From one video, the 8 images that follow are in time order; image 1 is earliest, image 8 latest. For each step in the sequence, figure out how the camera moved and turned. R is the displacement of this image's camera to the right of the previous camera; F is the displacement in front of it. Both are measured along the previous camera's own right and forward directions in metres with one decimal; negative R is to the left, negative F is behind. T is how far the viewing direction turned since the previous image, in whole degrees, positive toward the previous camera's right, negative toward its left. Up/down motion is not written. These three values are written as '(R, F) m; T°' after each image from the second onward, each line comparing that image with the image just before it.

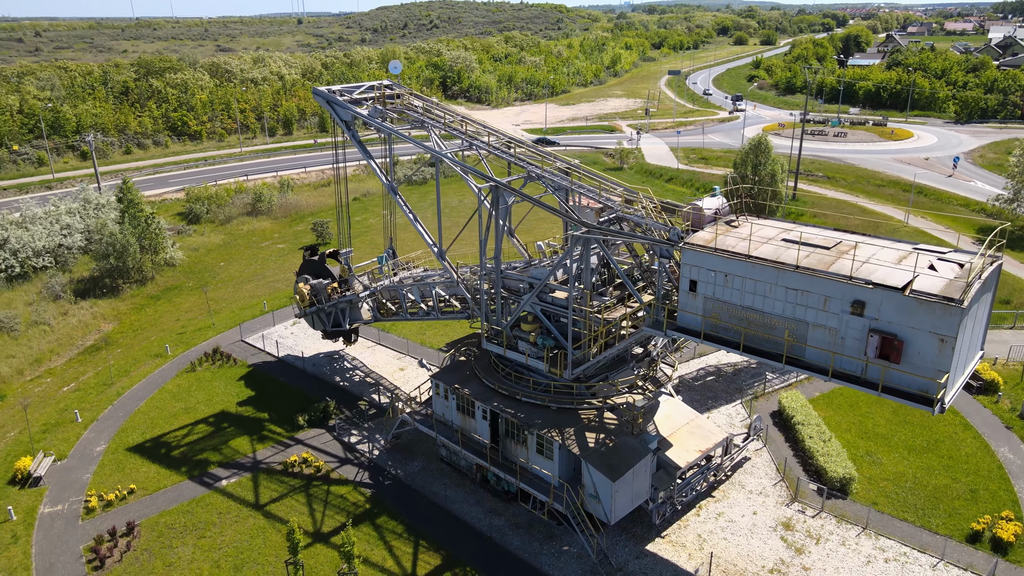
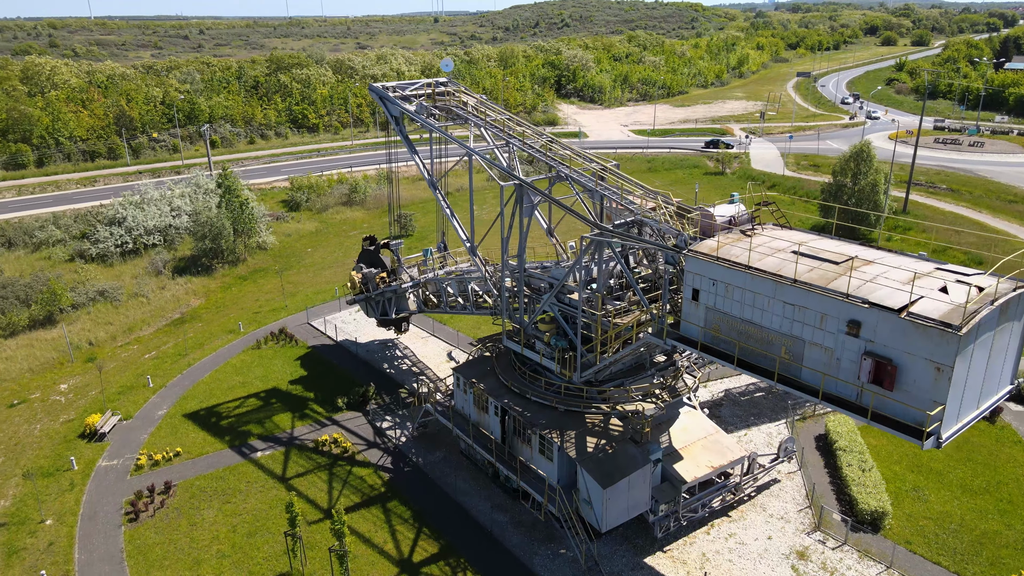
(+3.0, +0.2) m; -9°
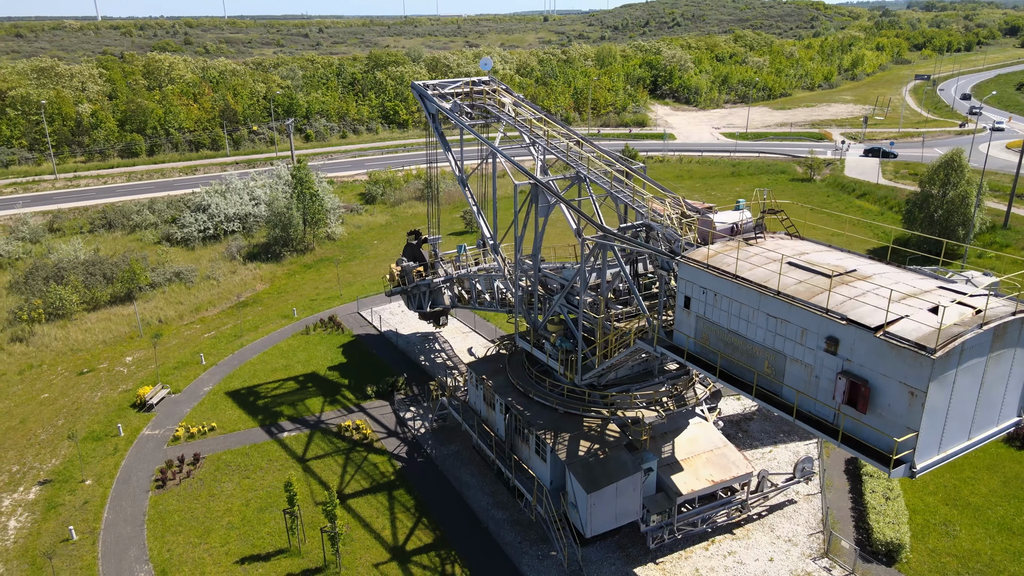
(+2.7, +0.1) m; -8°
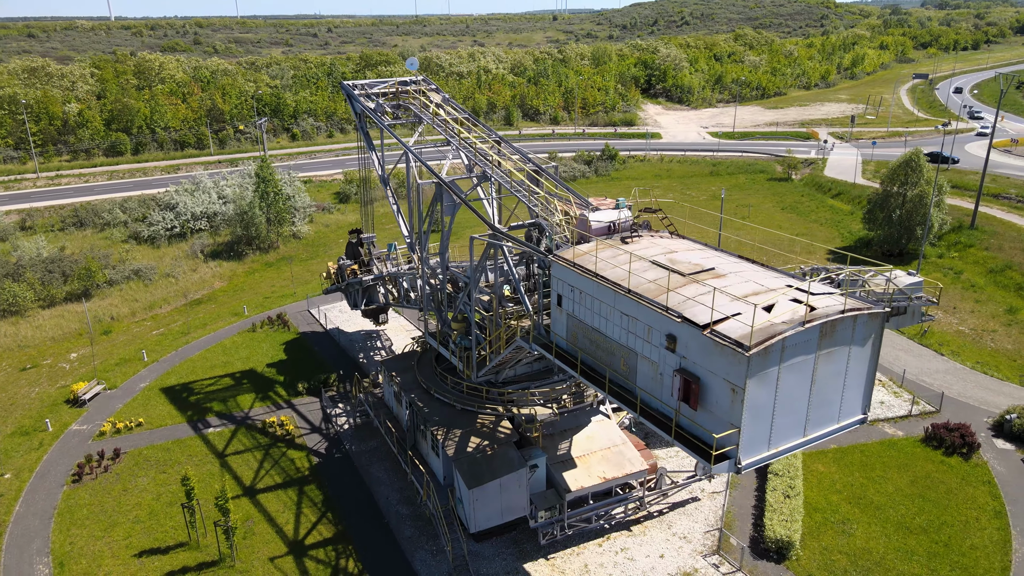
(+3.3, -0.2) m; -1°
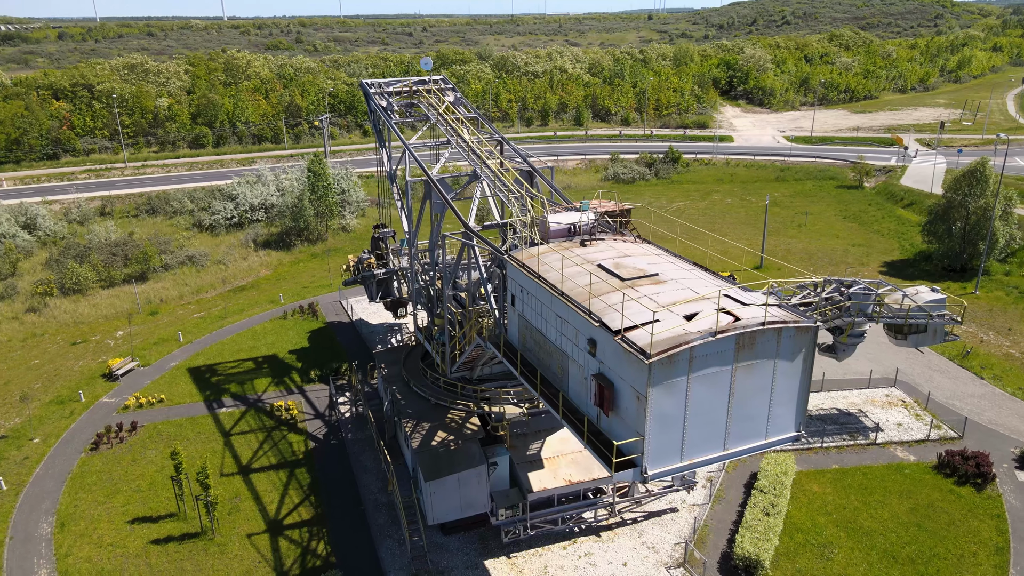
(+3.1, 0.0) m; -6°
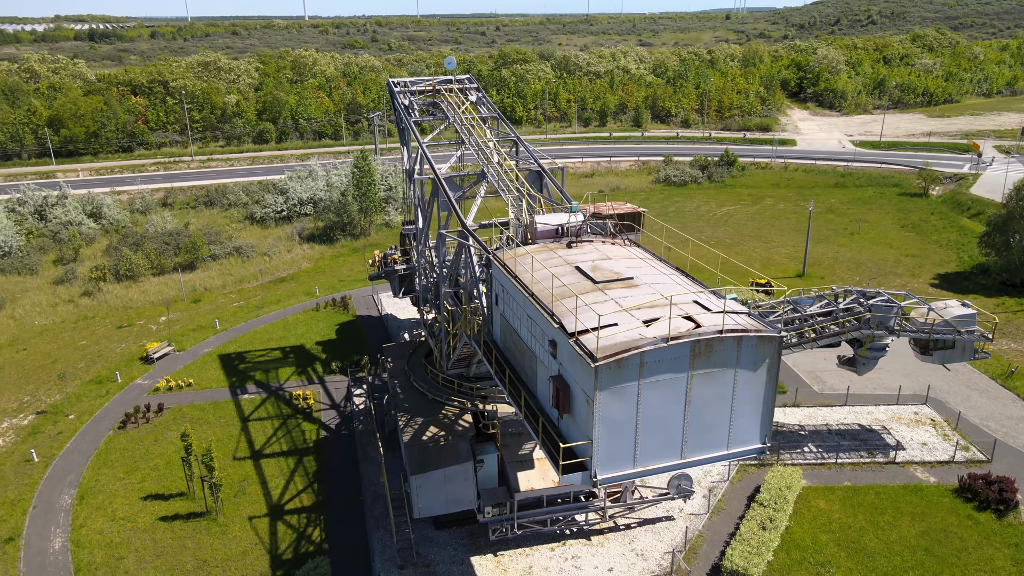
(+2.0, 0.0) m; -5°
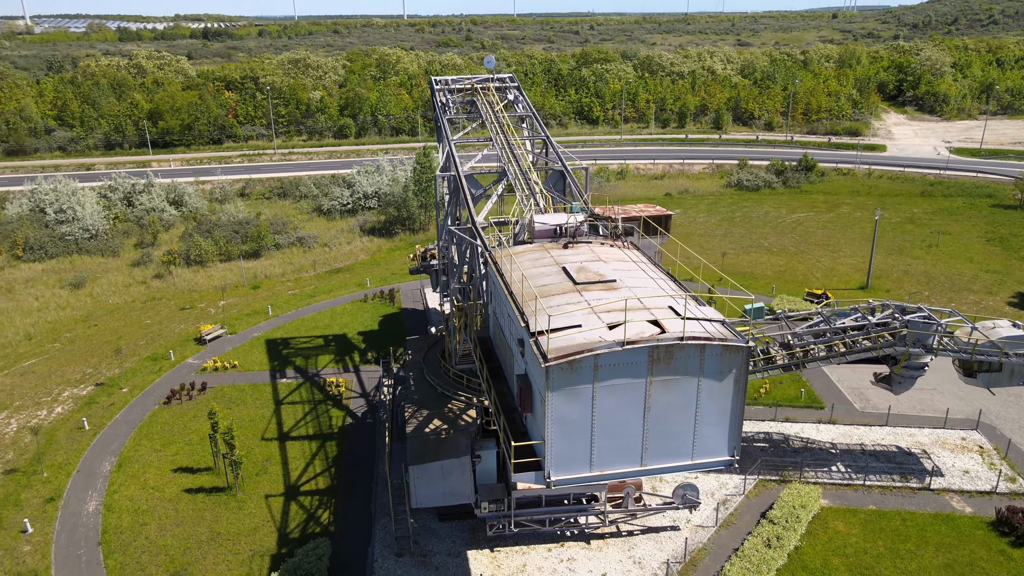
(+2.2, 0.0) m; -7°
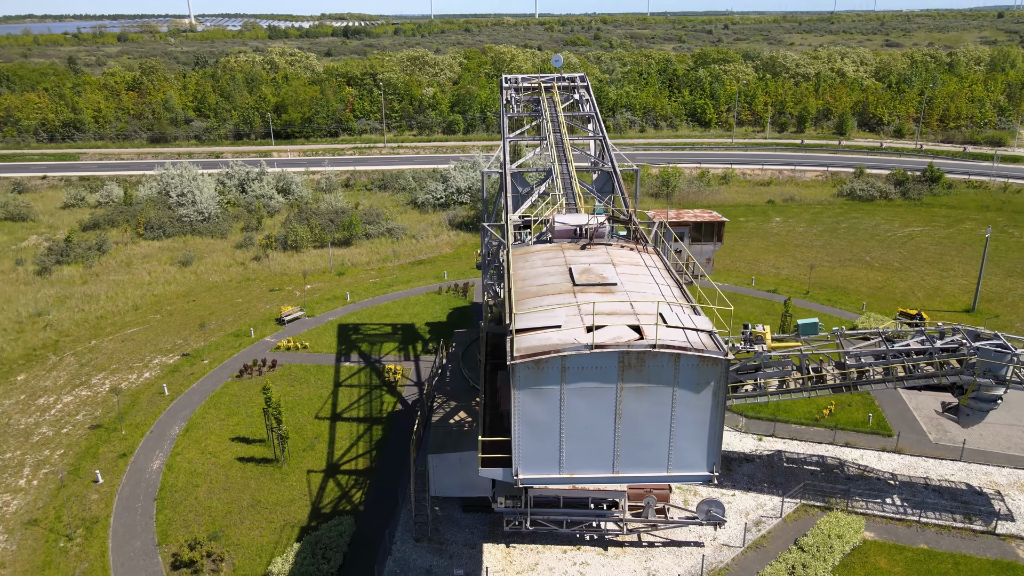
(+2.4, +0.1) m; -9°
